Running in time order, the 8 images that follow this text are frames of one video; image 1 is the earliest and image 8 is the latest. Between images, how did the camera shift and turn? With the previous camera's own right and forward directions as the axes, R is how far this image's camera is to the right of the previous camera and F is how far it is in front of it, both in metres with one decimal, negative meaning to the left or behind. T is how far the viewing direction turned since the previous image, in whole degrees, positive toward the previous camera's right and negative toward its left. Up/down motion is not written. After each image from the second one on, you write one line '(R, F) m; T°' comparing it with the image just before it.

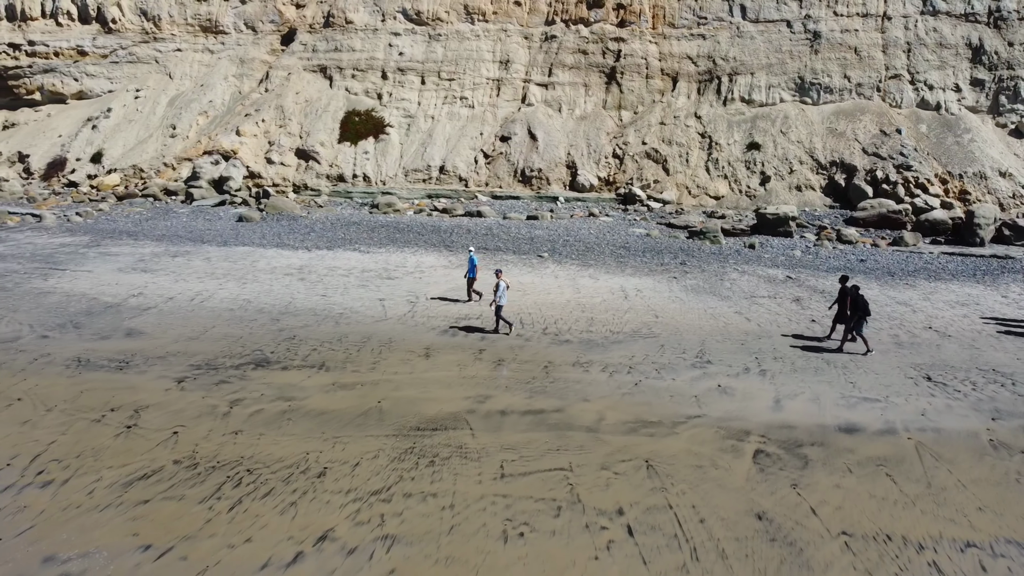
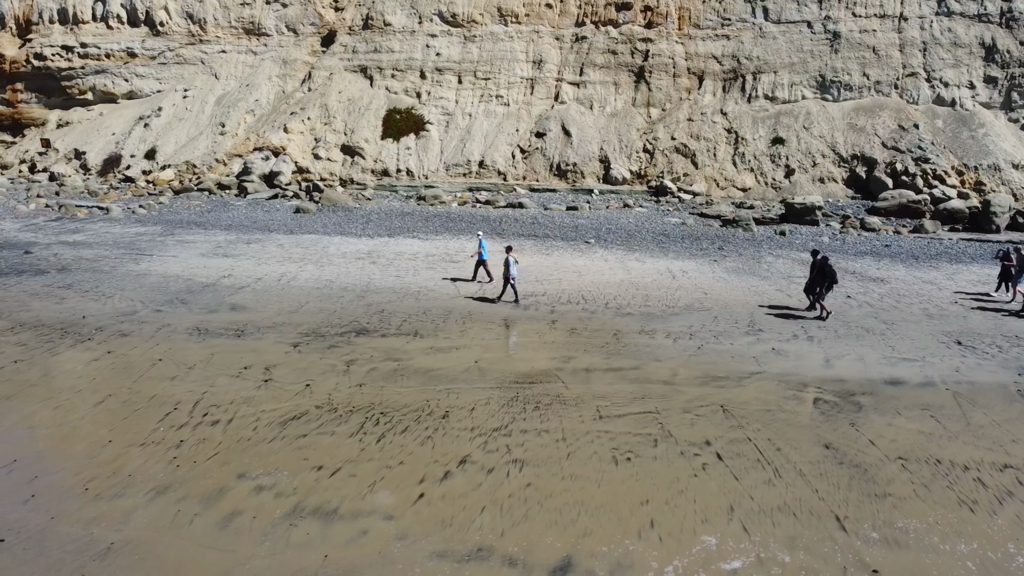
(-0.9, -1.1) m; 0°
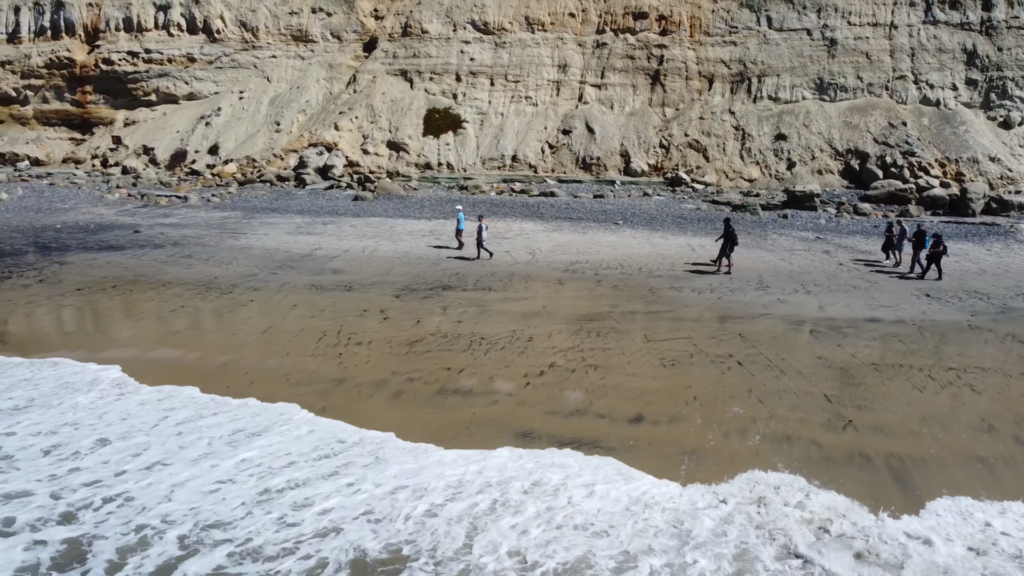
(-0.8, -2.4) m; 0°
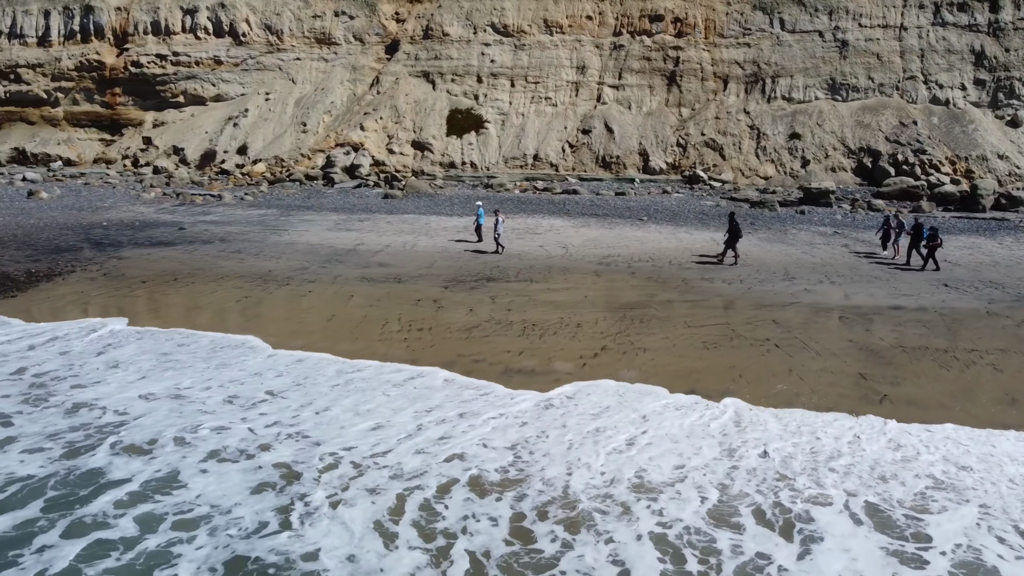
(-0.6, -0.7) m; 0°
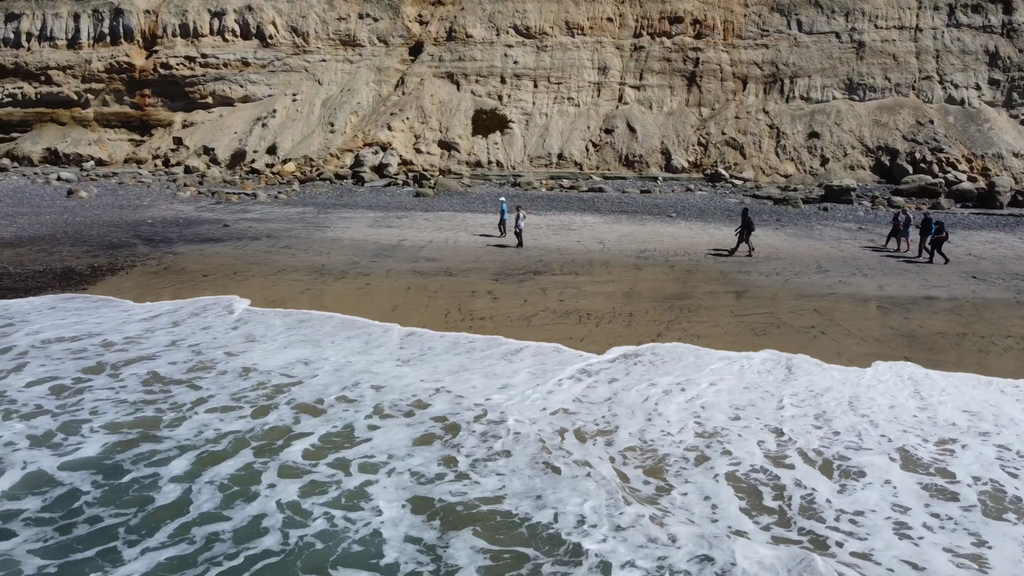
(-0.8, -0.6) m; 0°
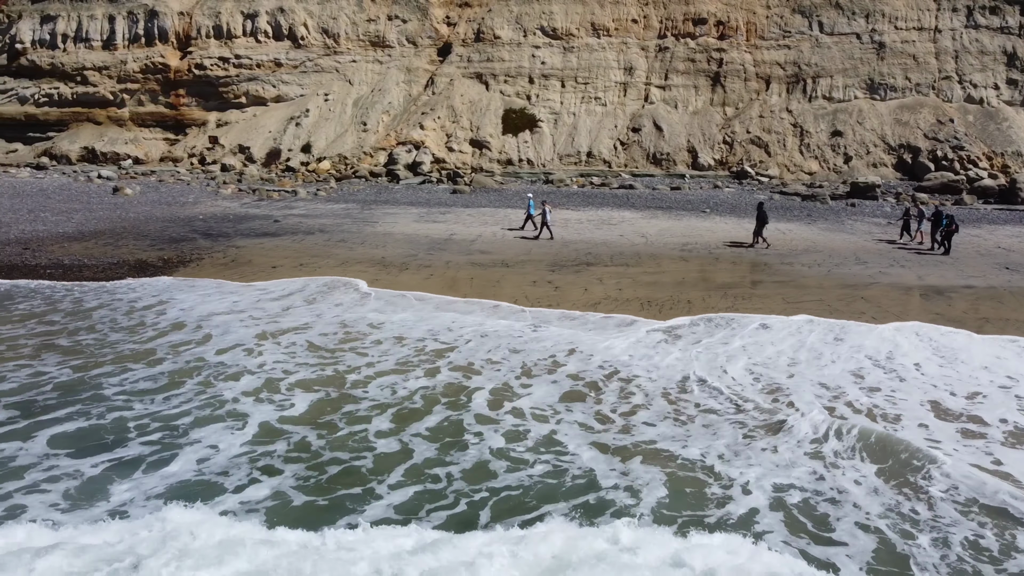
(-0.9, -0.7) m; 0°
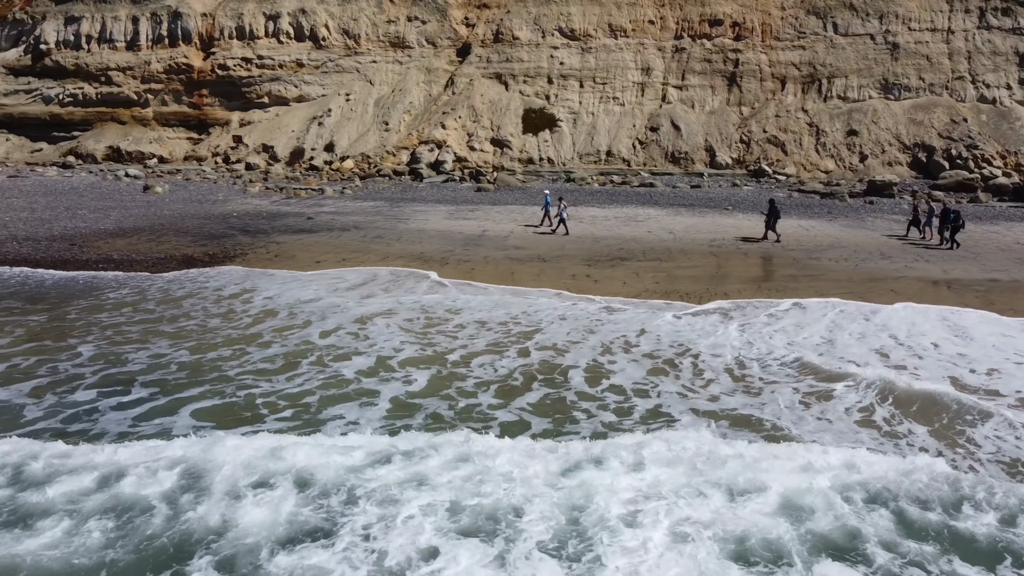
(-0.6, -0.5) m; 0°
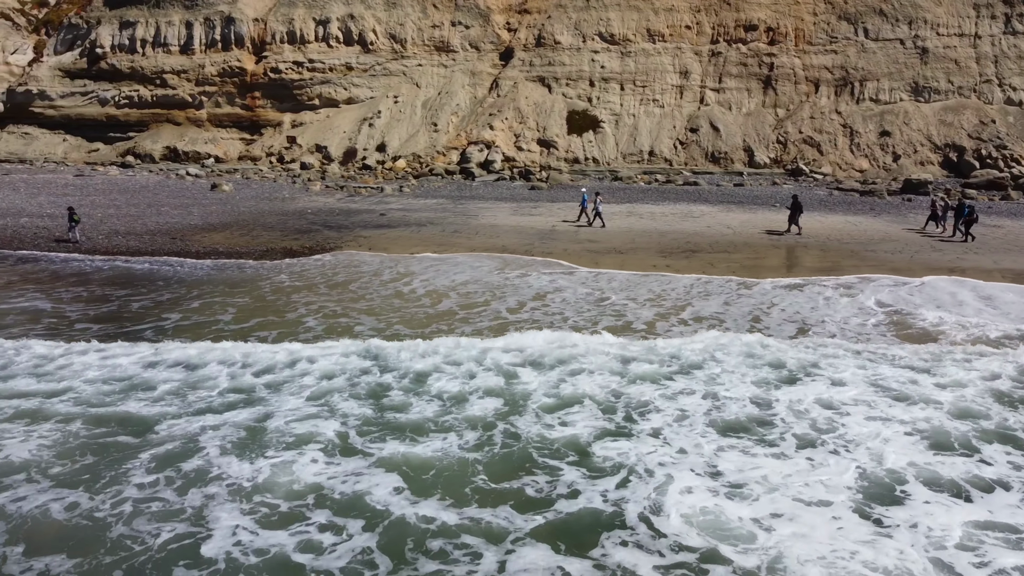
(-1.5, -1.2) m; 0°
